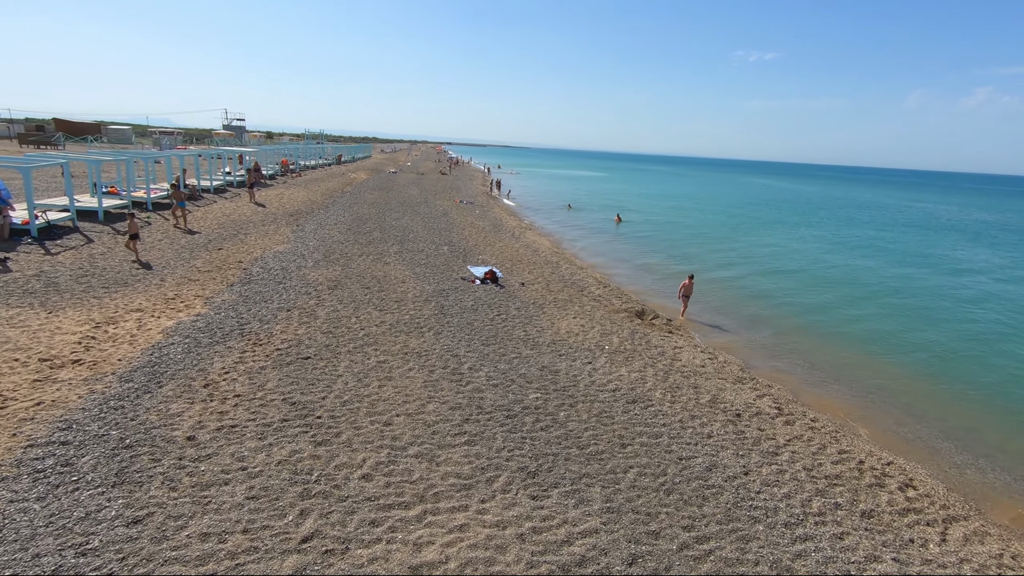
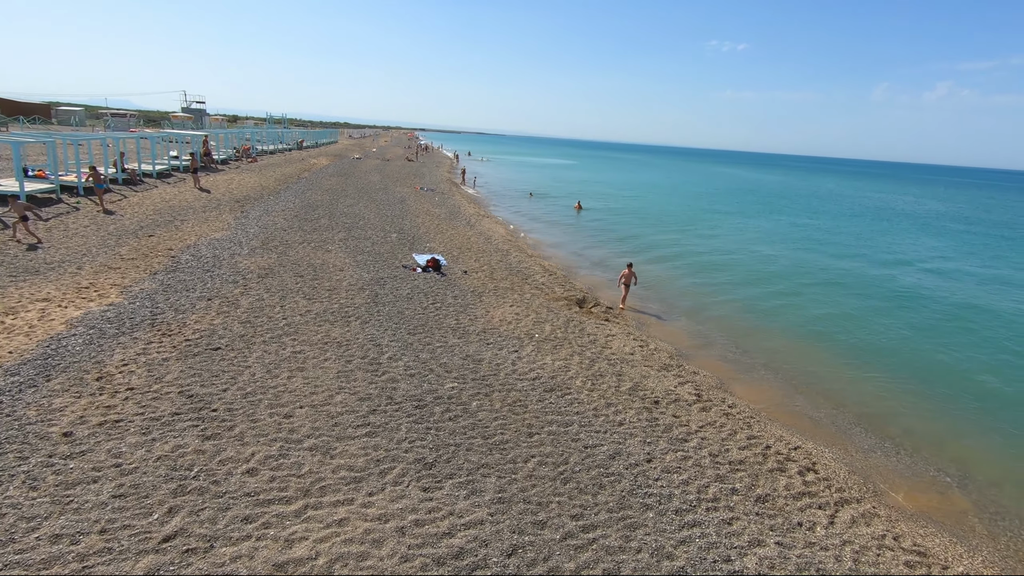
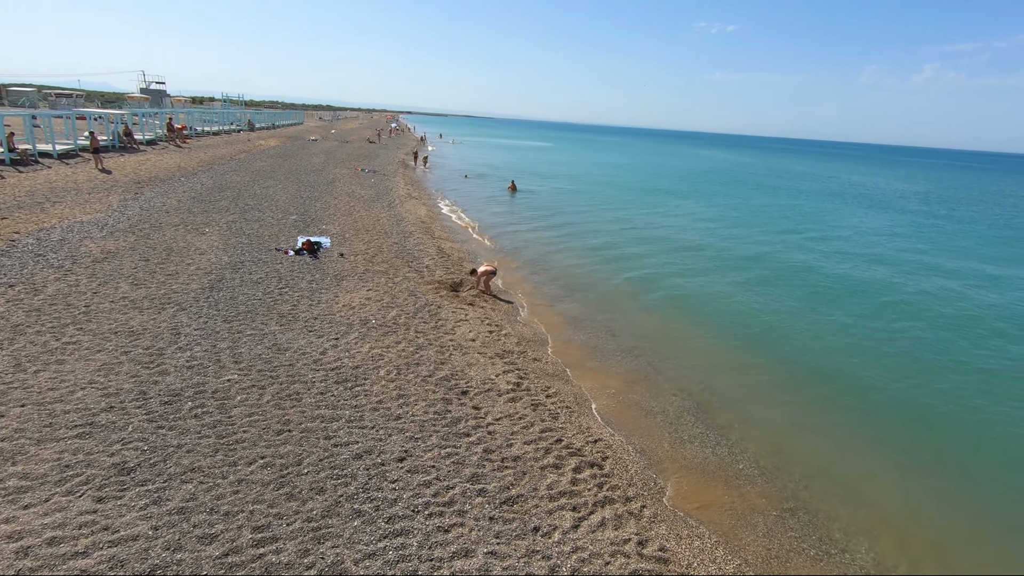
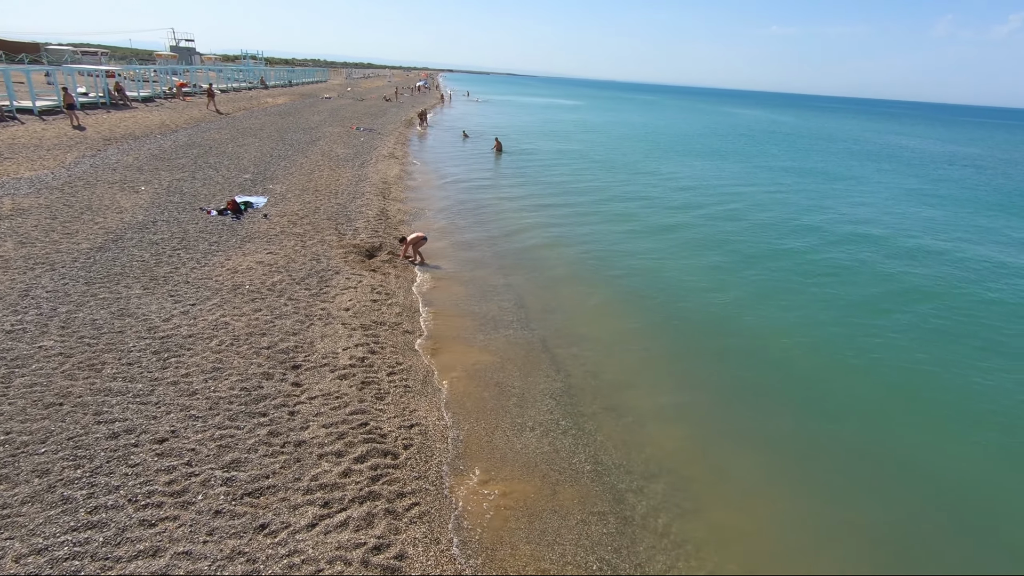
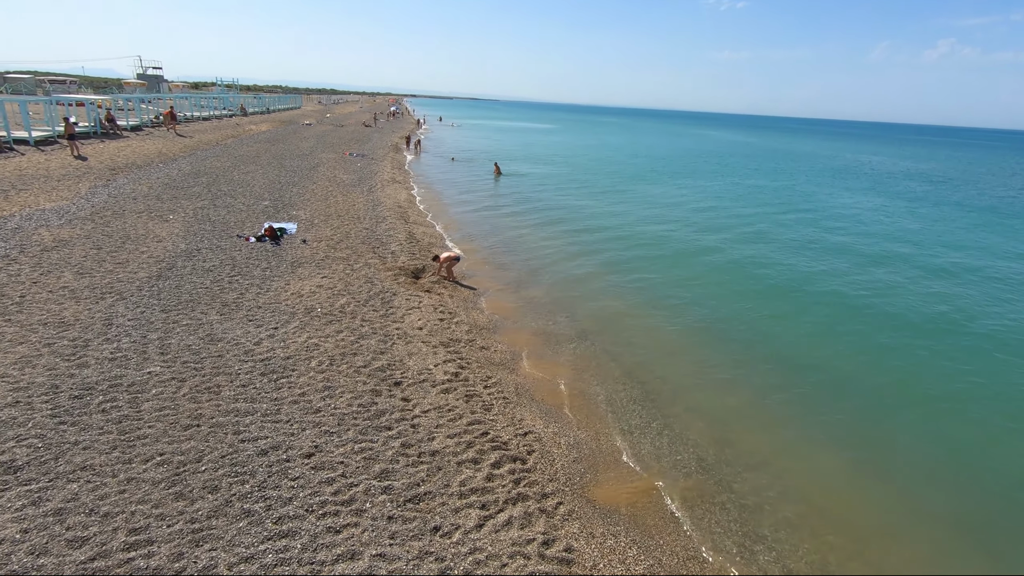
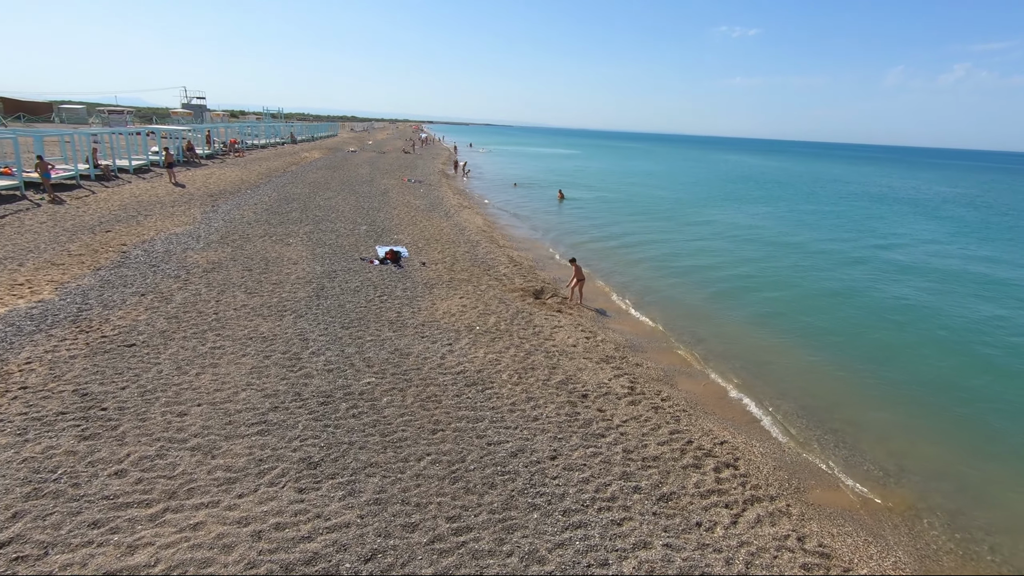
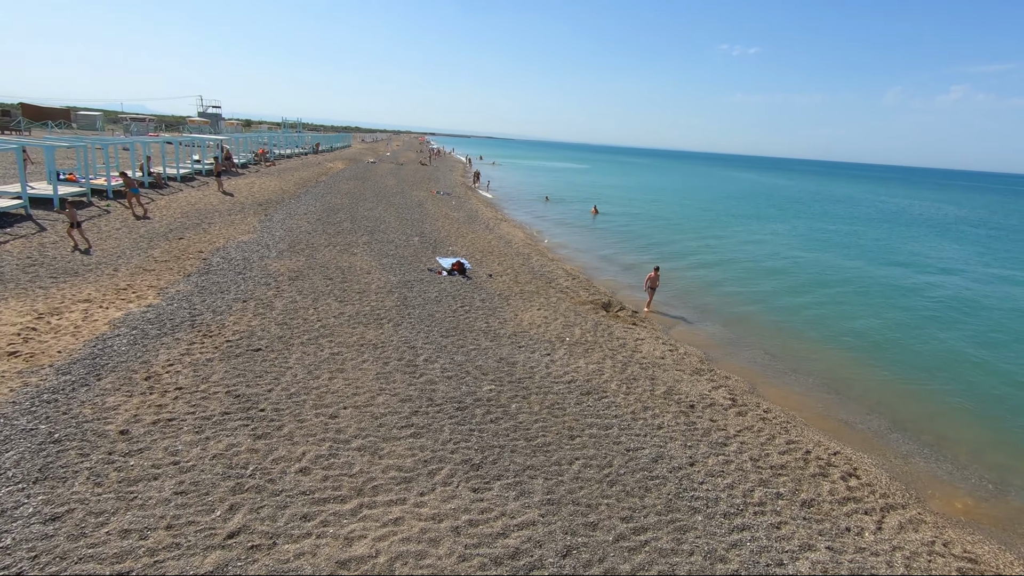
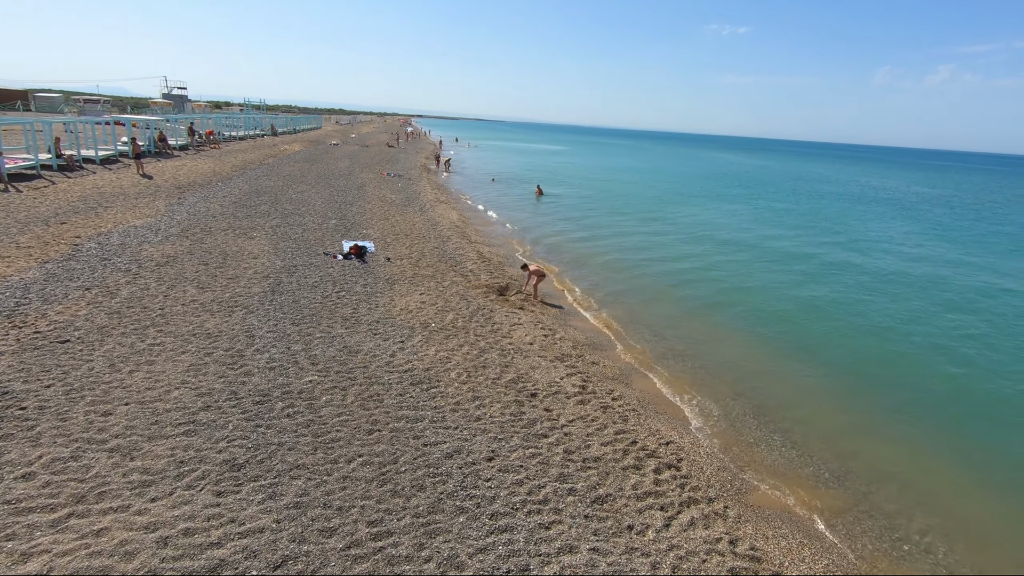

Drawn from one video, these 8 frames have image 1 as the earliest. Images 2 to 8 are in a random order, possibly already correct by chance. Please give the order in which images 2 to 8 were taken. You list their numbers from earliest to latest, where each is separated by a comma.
7, 2, 6, 8, 3, 5, 4
